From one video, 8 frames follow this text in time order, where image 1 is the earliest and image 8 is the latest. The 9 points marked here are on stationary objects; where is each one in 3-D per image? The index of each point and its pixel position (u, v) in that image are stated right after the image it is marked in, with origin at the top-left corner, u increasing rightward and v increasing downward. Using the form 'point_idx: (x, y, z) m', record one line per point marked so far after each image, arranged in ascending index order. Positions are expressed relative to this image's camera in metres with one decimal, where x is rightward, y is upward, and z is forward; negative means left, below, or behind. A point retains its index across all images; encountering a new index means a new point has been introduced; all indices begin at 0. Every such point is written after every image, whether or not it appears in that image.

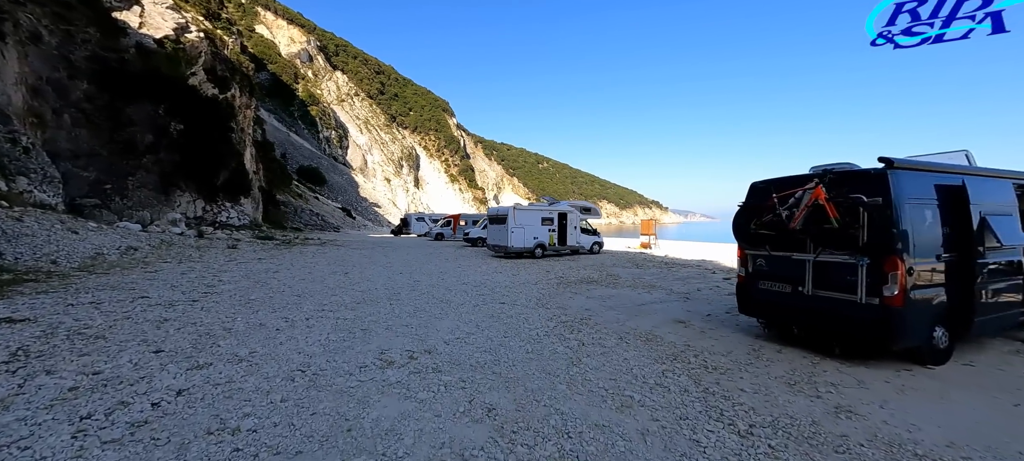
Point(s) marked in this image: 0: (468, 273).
0: (-1.5, -1.5, +11.6) m
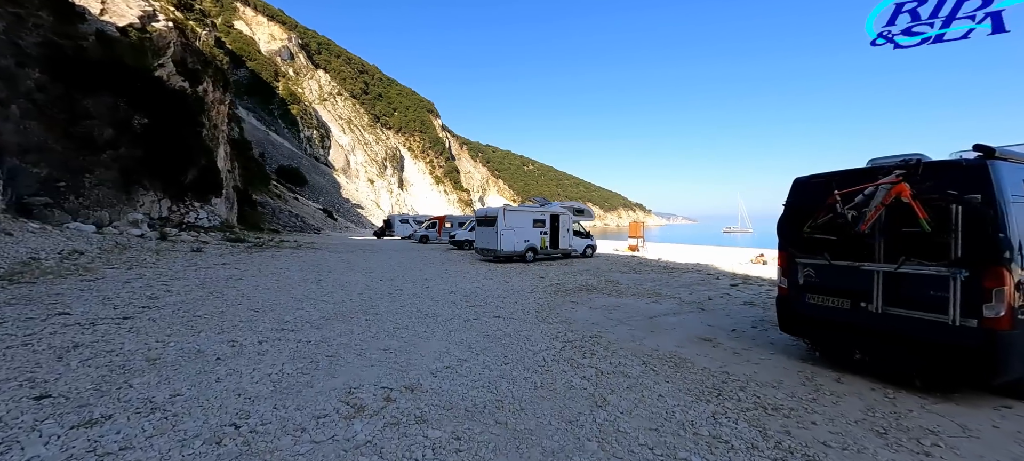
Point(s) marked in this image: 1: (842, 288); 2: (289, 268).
0: (-1.7, -1.6, +10.5) m
1: (+4.0, -0.7, +4.1) m
2: (-9.2, -1.5, +13.9) m
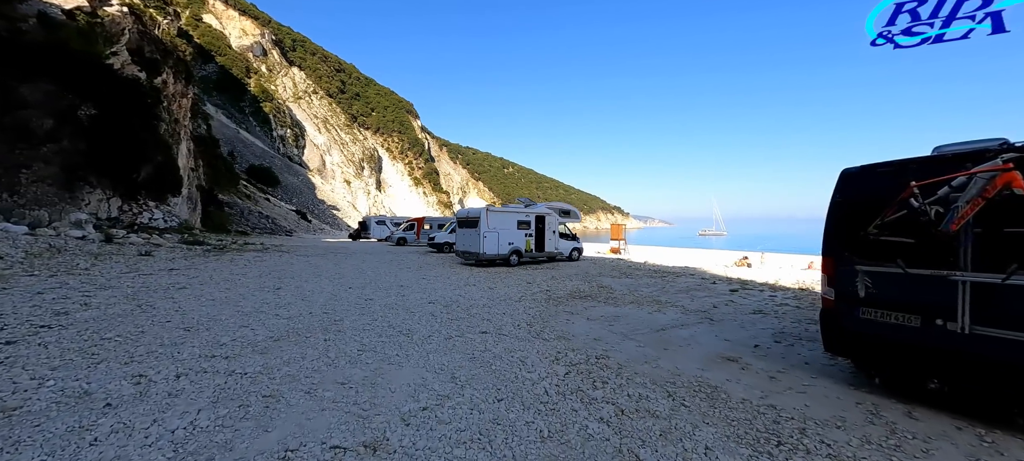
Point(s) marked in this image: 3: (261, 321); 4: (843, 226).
0: (-2.1, -1.6, +9.5) m
1: (+4.0, -0.7, +3.4) m
2: (-9.7, -1.6, +12.3) m
3: (-4.6, -1.7, +6.2) m
4: (+3.8, 0.0, +3.8) m
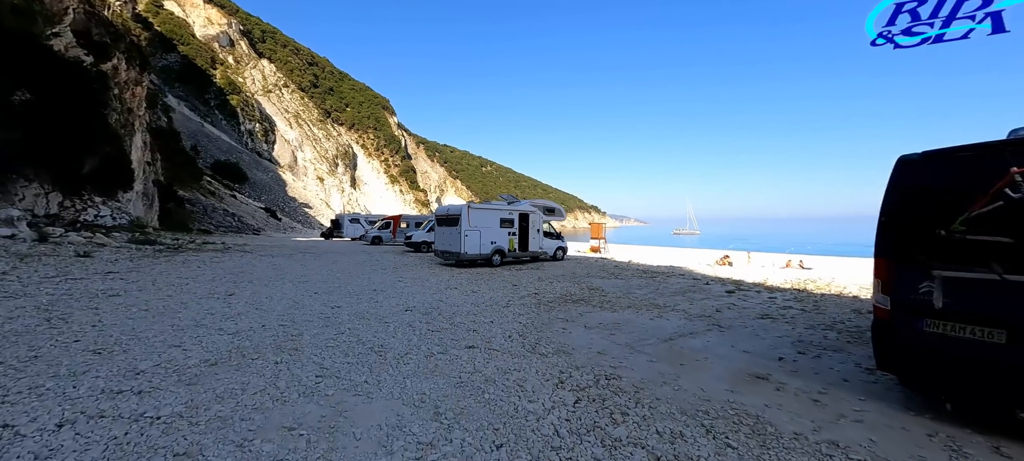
0: (-2.4, -1.6, +8.5) m
1: (+4.1, -0.7, +2.8) m
2: (-10.2, -1.5, +10.9) m
3: (-4.7, -1.6, +5.1) m
4: (+3.8, +0.1, +3.2) m
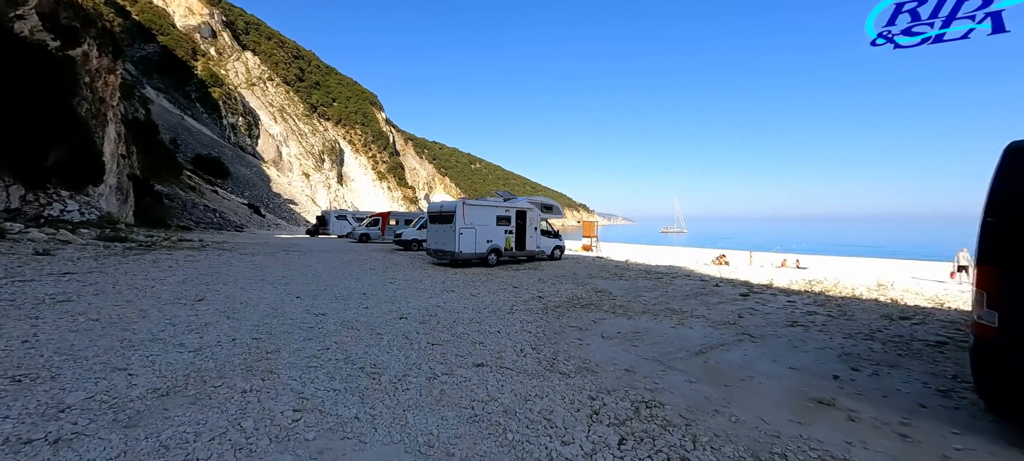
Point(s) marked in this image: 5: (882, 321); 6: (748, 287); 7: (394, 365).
0: (-2.3, -1.6, +7.7) m
1: (+4.3, -0.7, +2.2) m
2: (-10.2, -1.4, +9.9) m
3: (-4.5, -1.6, +4.2) m
4: (+4.1, +0.1, +2.6) m
5: (+7.5, -1.8, +6.8) m
6: (+7.6, -1.8, +10.7) m
7: (-1.5, -1.7, +4.2) m
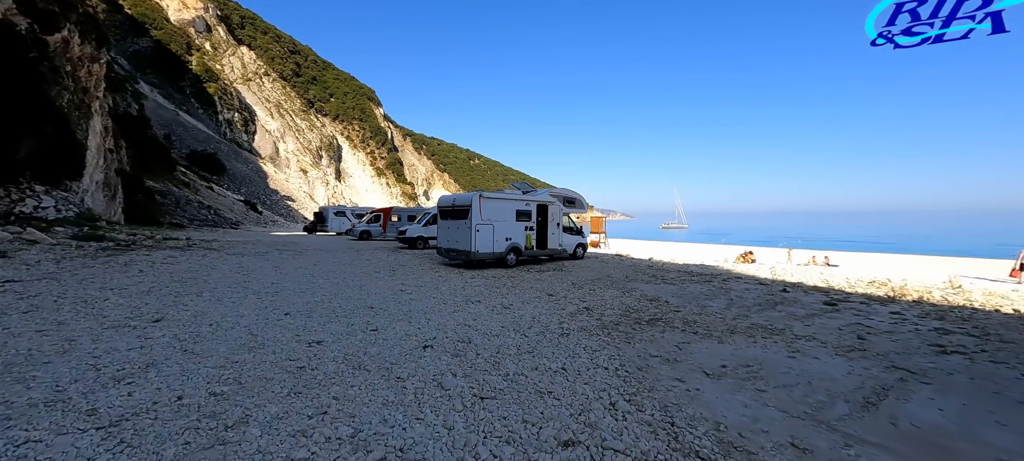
0: (-1.5, -1.5, +6.1) m
1: (+5.2, -0.7, +0.6) m
2: (-9.3, -1.3, +8.2) m
3: (-3.6, -1.6, +2.5) m
4: (+5.0, +0.1, +1.0) m
5: (+8.4, -1.7, +5.2) m
6: (+8.5, -1.7, +9.1) m
7: (-0.6, -1.7, +2.5) m
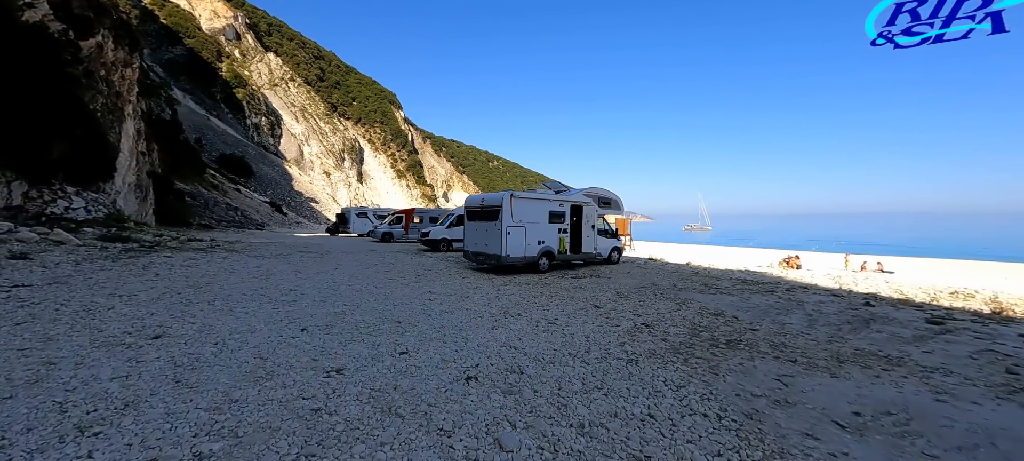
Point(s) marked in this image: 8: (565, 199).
0: (-0.7, -1.5, +5.2) m
1: (+5.7, -0.7, -0.6) m
2: (-8.4, -1.4, +7.7) m
3: (-3.0, -1.6, +1.8) m
4: (+5.5, 0.0, -0.2) m
5: (+9.1, -1.8, +3.8) m
6: (+9.4, -1.8, +7.7) m
7: (0.0, -1.7, +1.6) m
8: (+1.9, +1.1, +12.2) m
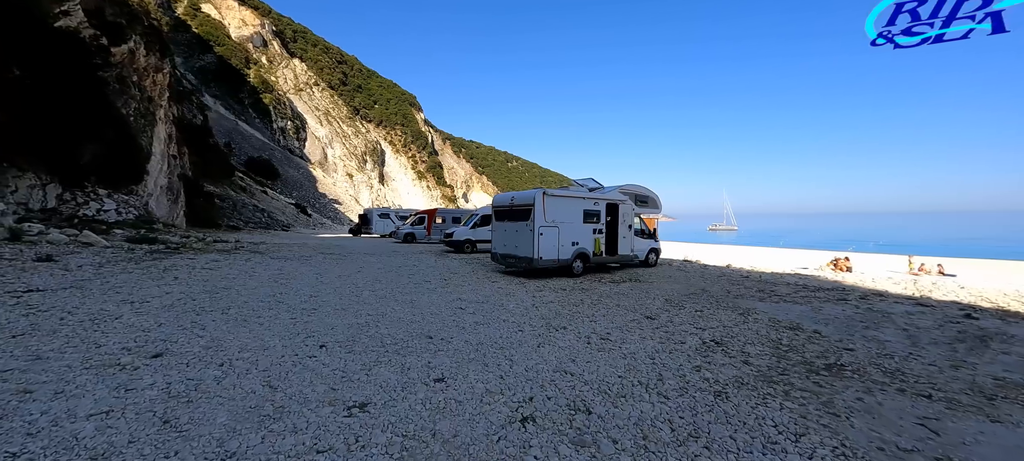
0: (0.0, -1.6, +4.4) m
1: (+6.1, -0.7, -1.7) m
2: (-7.6, -1.4, +7.3) m
3: (-2.5, -1.6, +1.1) m
4: (+5.9, 0.0, -1.3) m
5: (+9.7, -1.8, +2.5) m
6: (+10.2, -1.7, +6.4) m
7: (+0.5, -1.7, +0.8) m
8: (+2.9, +1.1, +11.2) m
